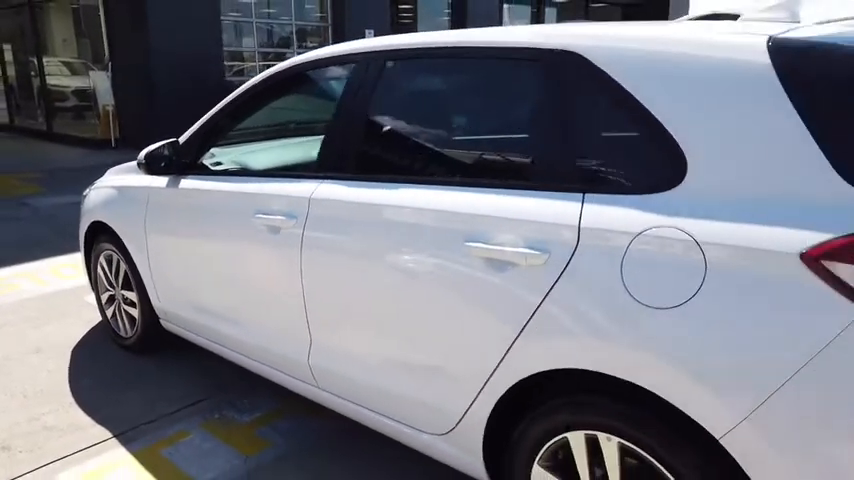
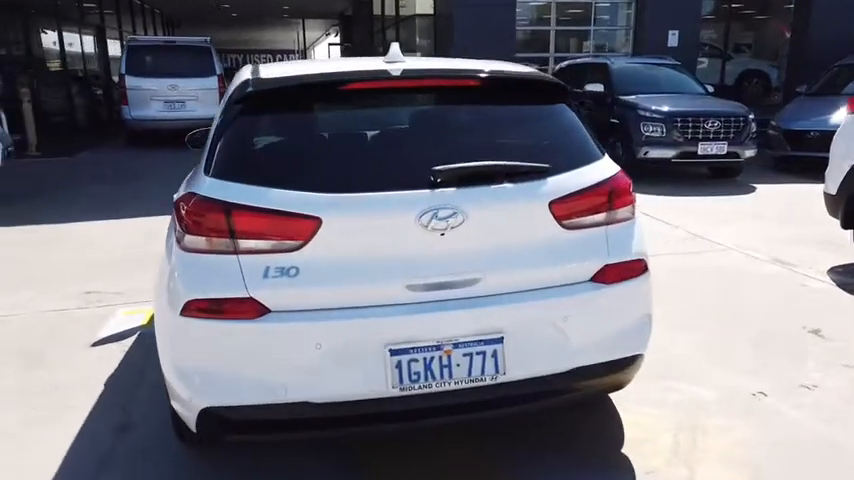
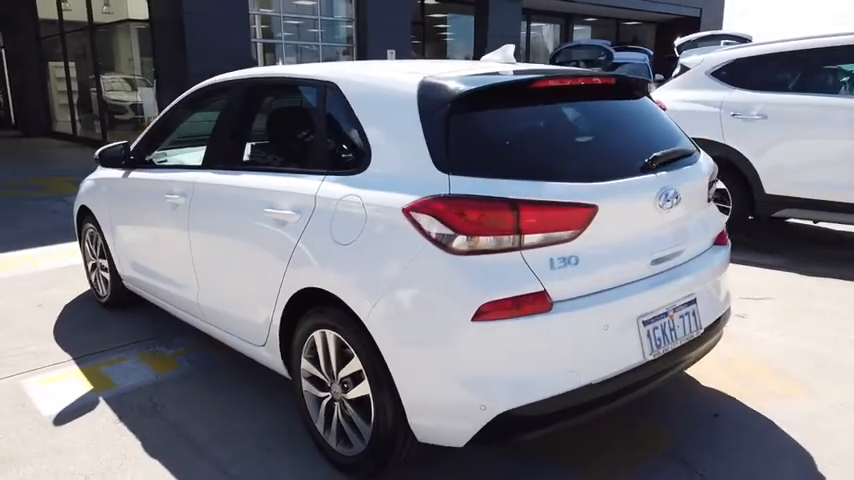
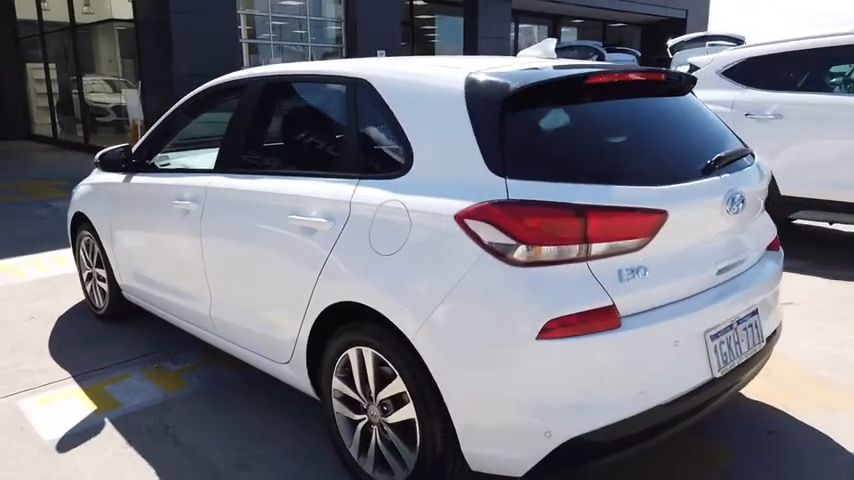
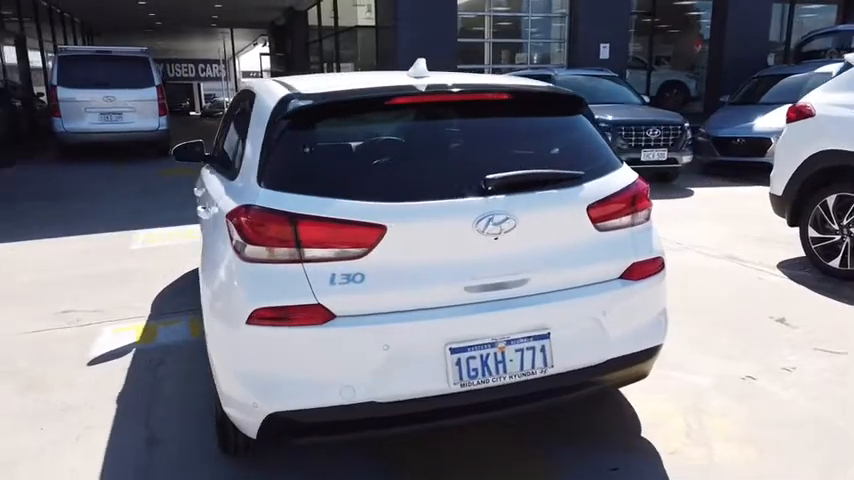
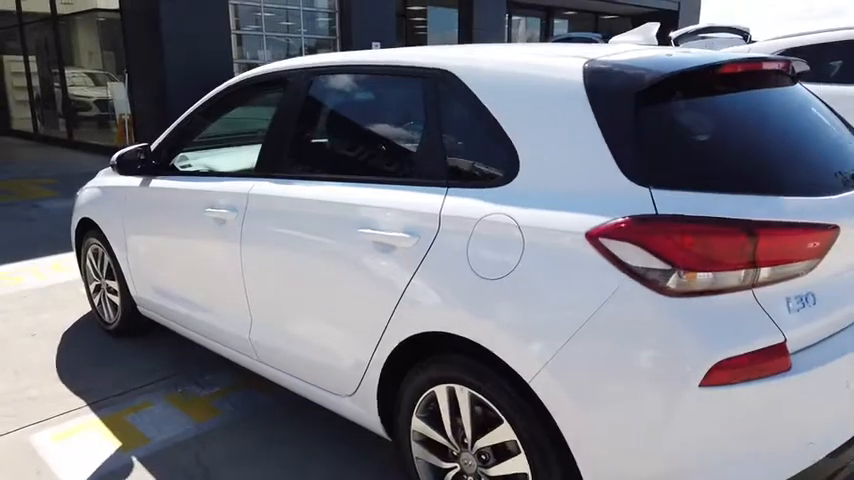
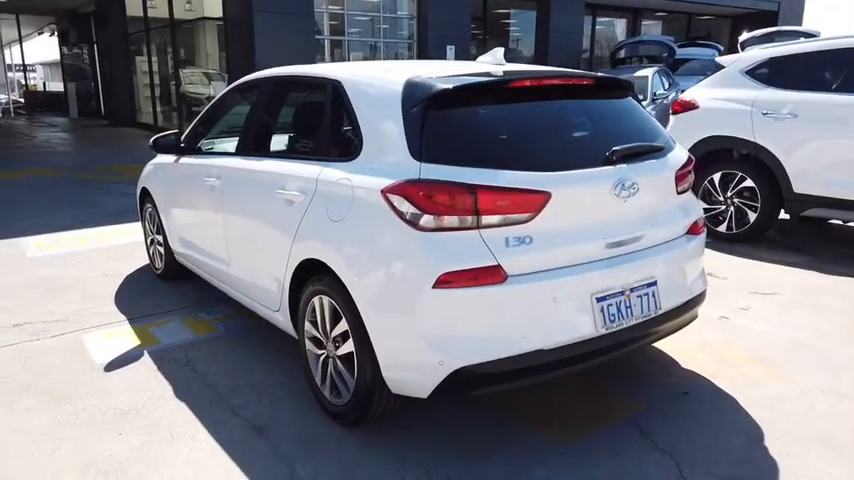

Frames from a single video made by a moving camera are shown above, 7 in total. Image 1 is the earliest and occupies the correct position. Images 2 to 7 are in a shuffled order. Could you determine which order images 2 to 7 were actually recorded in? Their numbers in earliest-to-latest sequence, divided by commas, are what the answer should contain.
6, 4, 3, 7, 5, 2
